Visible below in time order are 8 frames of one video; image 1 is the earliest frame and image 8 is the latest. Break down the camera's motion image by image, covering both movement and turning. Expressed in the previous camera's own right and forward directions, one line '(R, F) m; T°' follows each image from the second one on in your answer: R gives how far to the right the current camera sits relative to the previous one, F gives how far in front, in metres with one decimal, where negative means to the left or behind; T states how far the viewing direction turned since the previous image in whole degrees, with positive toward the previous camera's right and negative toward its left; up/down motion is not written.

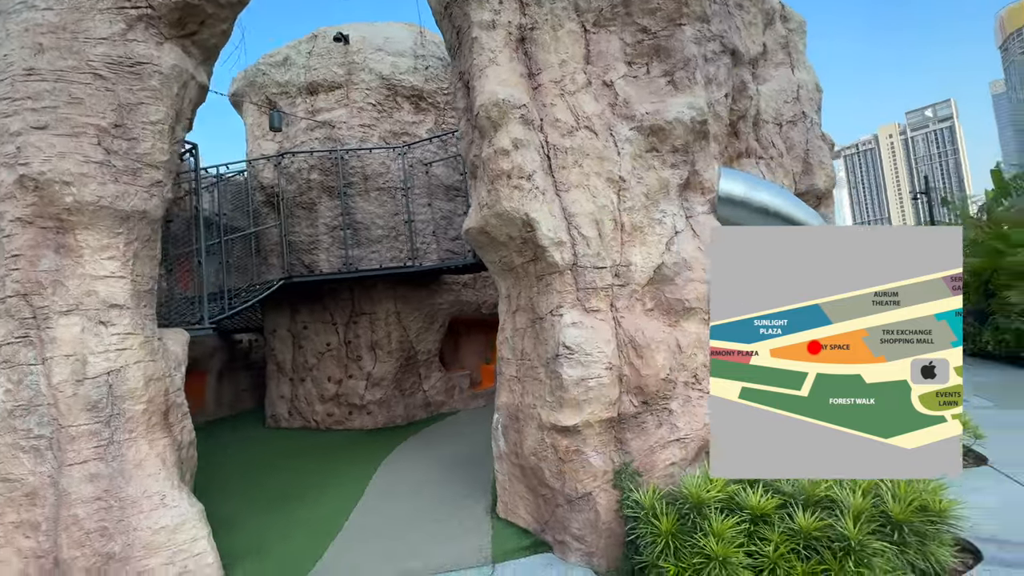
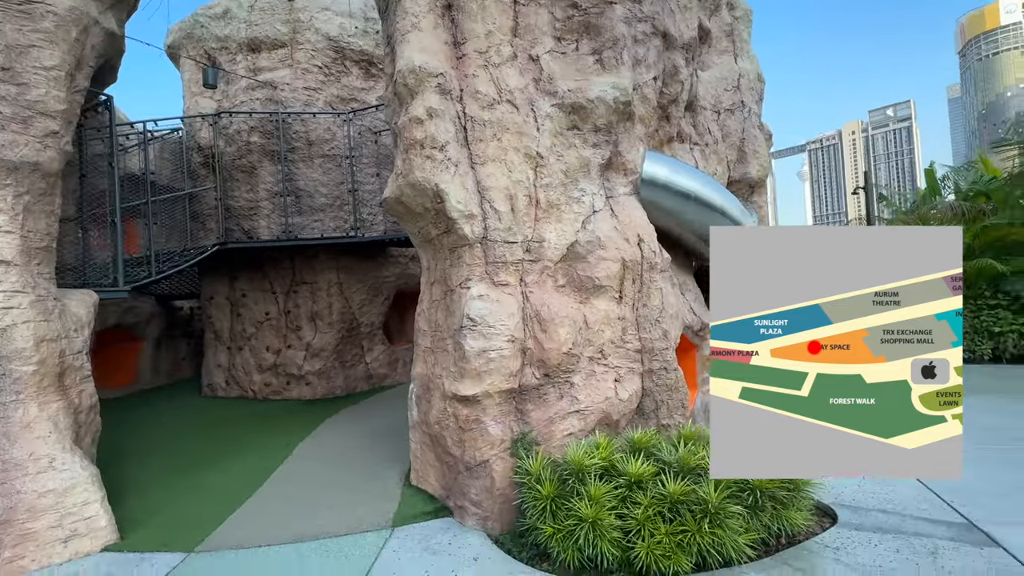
(+0.5, -0.1) m; +4°
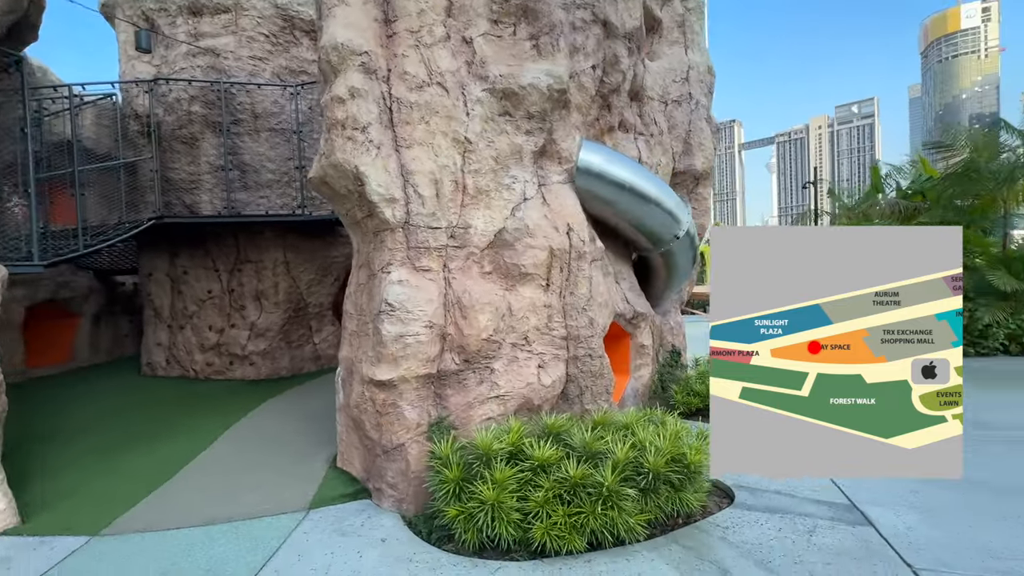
(+0.4, 0.0) m; +3°
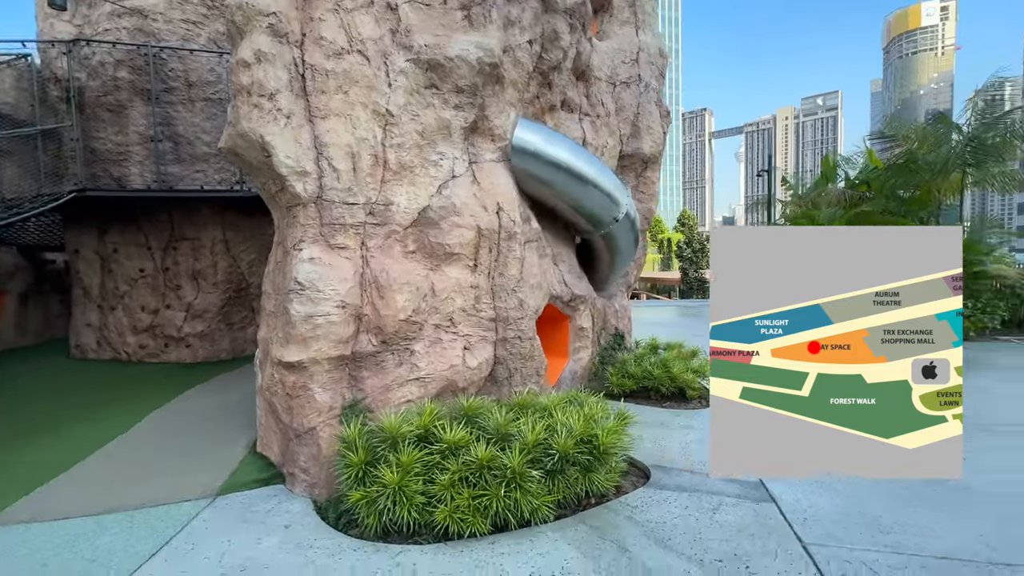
(+0.5, +0.1) m; +3°
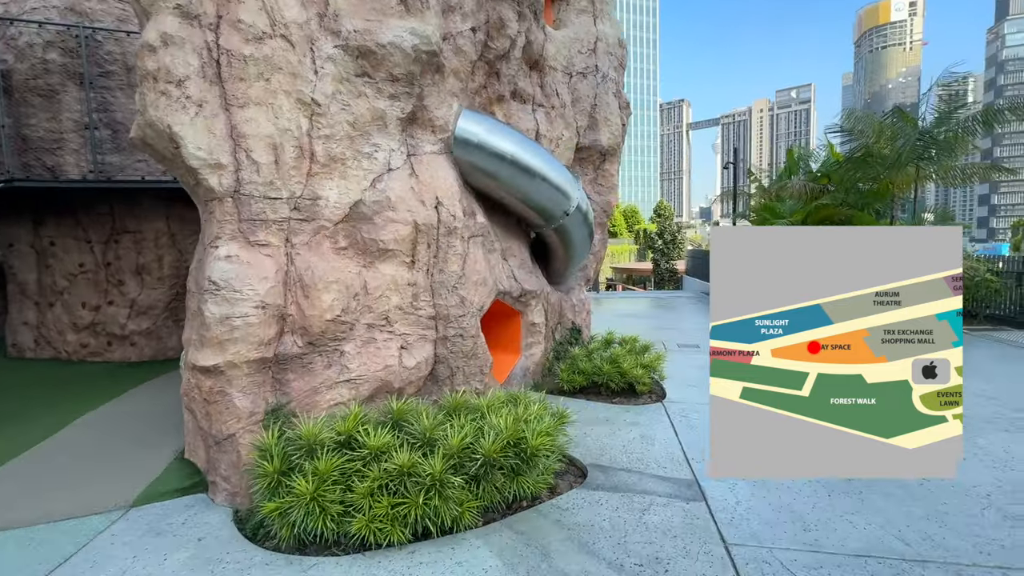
(+0.4, +0.1) m; +2°
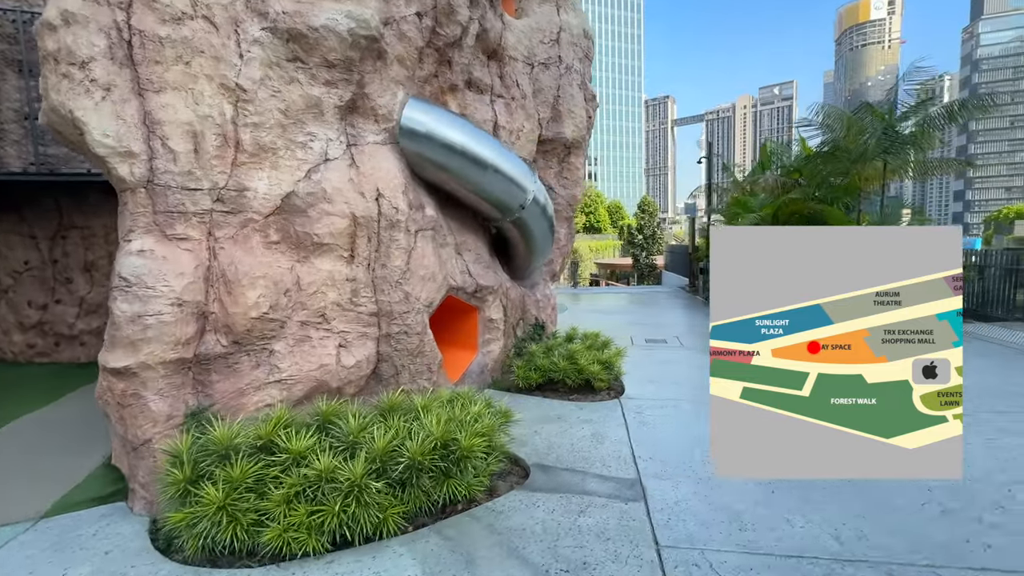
(+0.4, +0.1) m; +2°
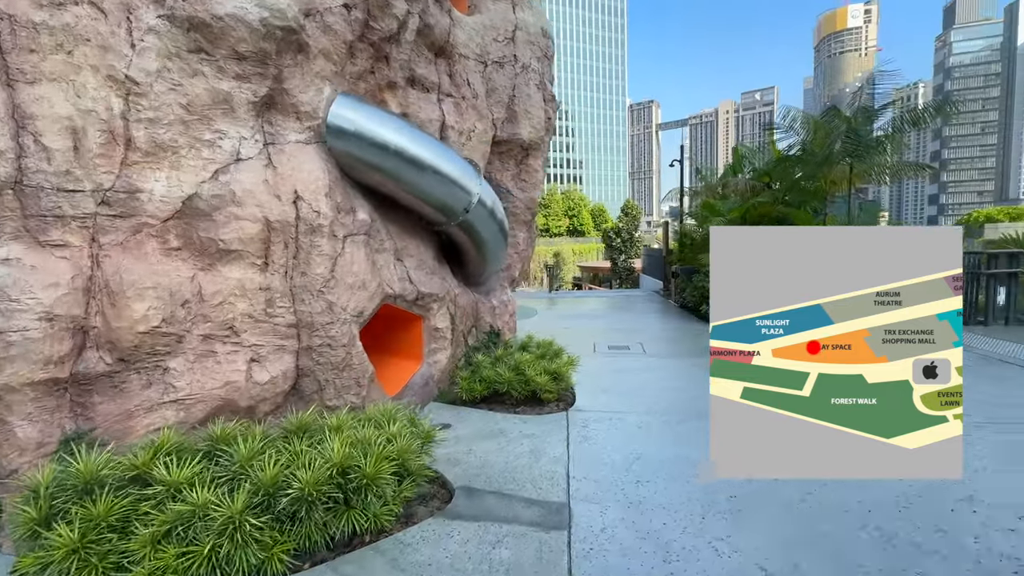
(+0.5, +0.3) m; +2°
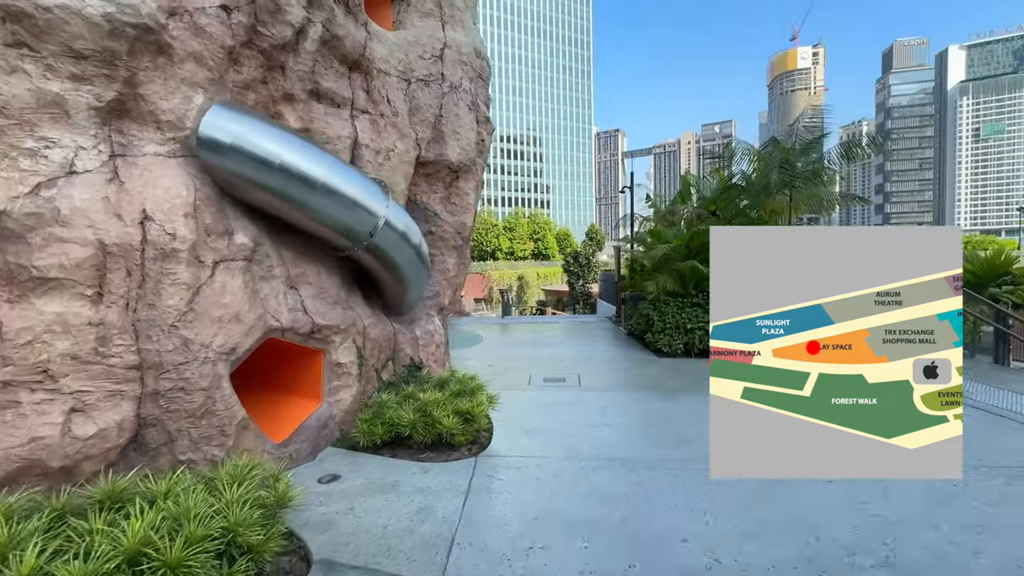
(+0.7, +0.4) m; +4°
